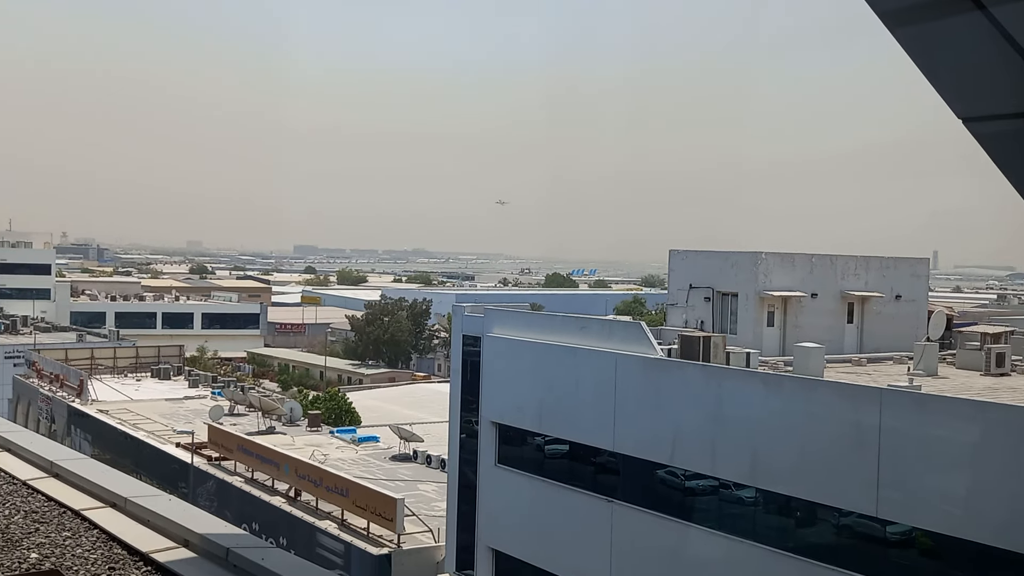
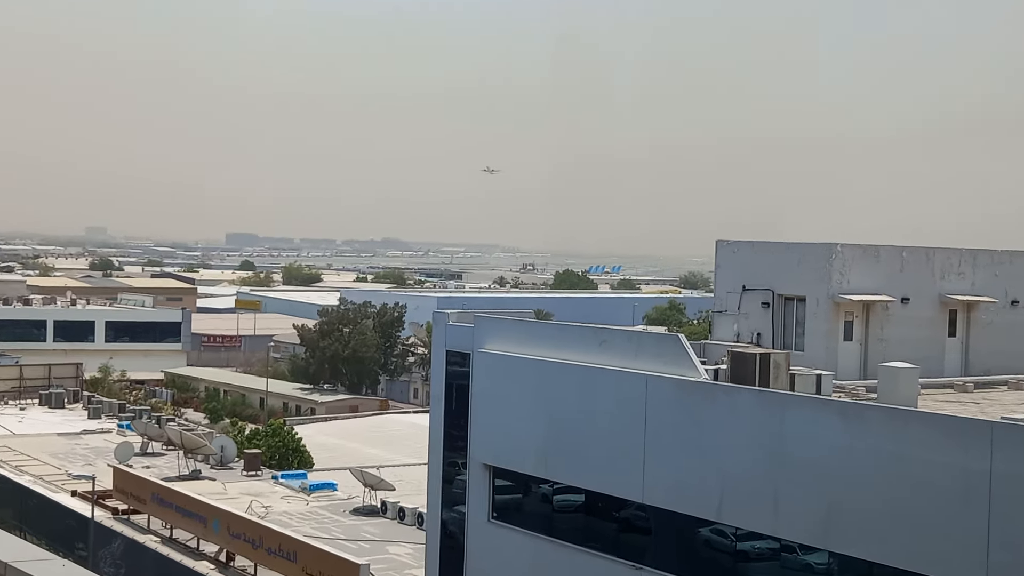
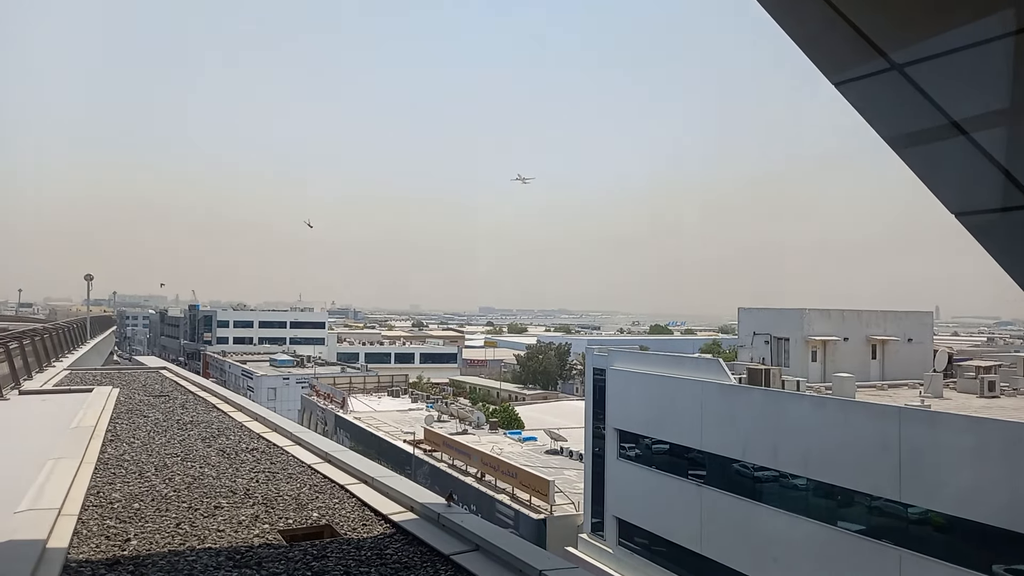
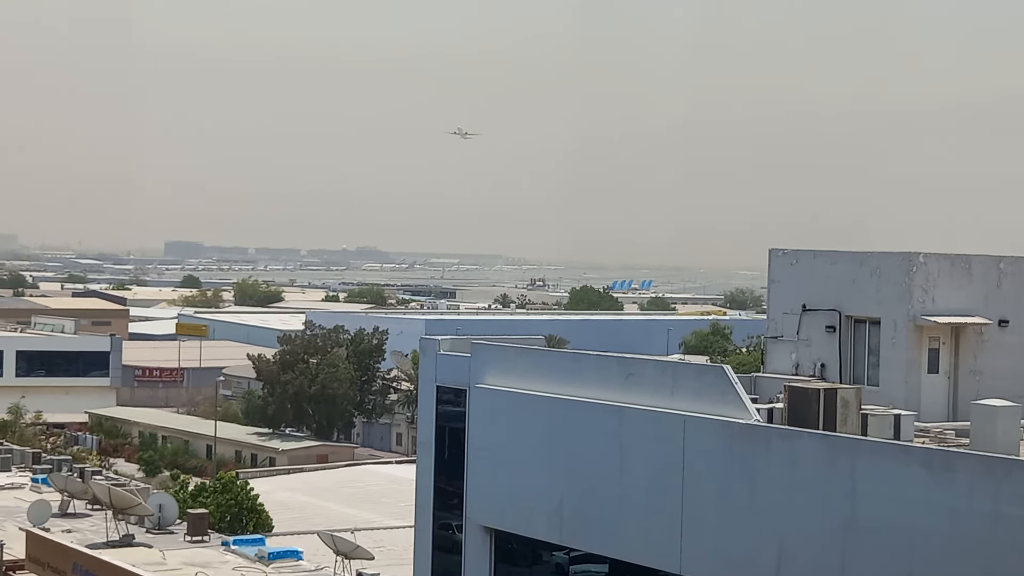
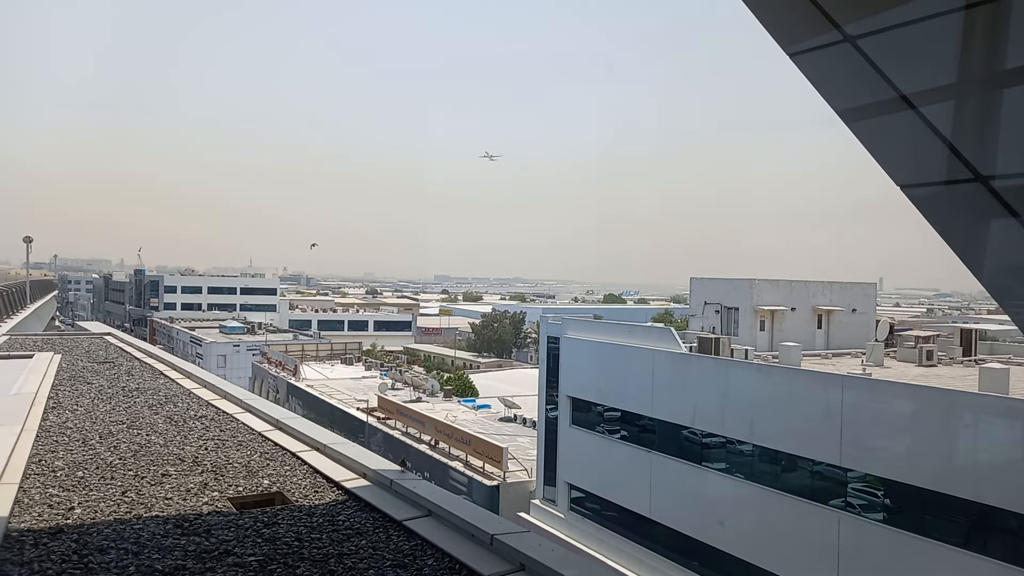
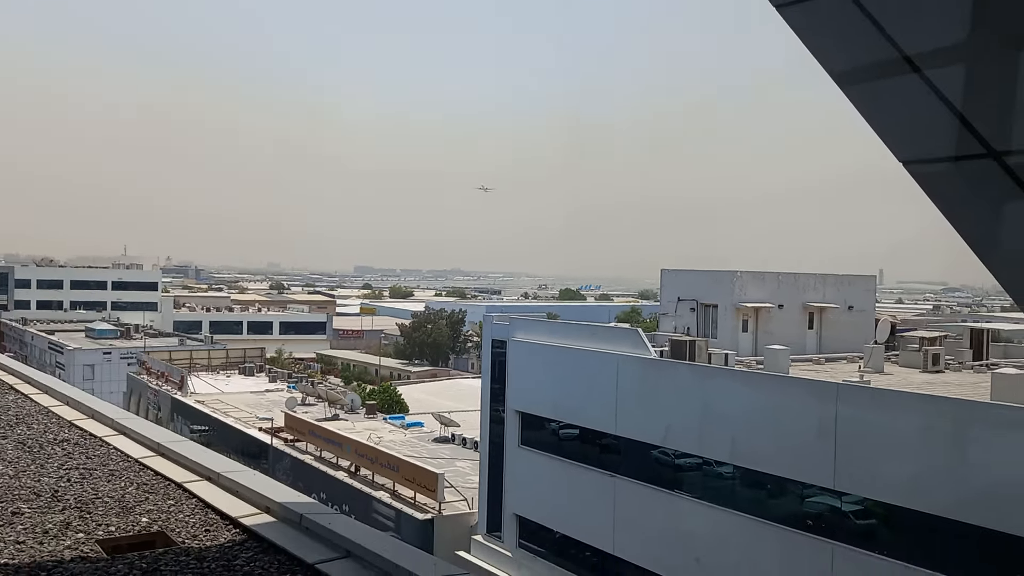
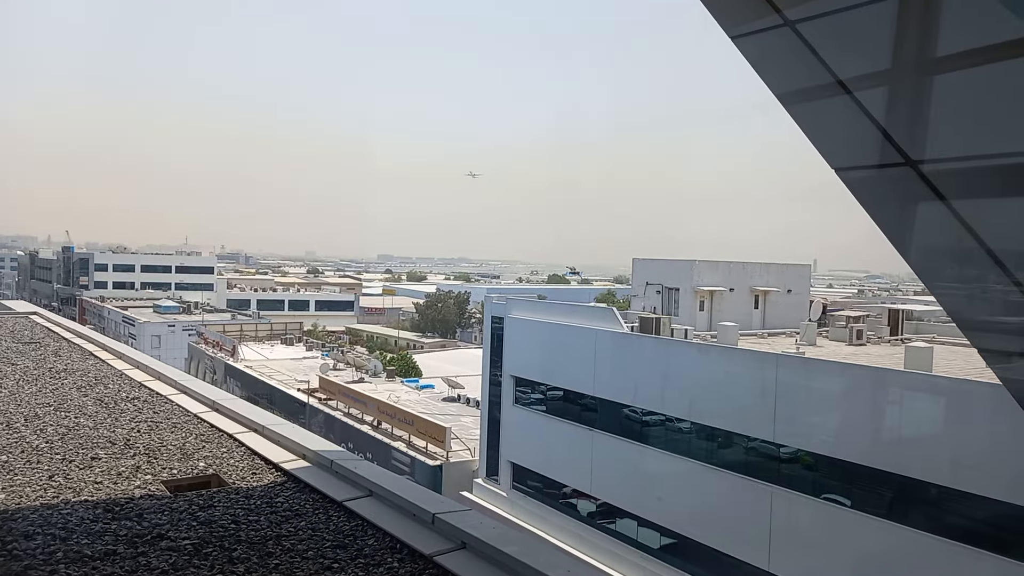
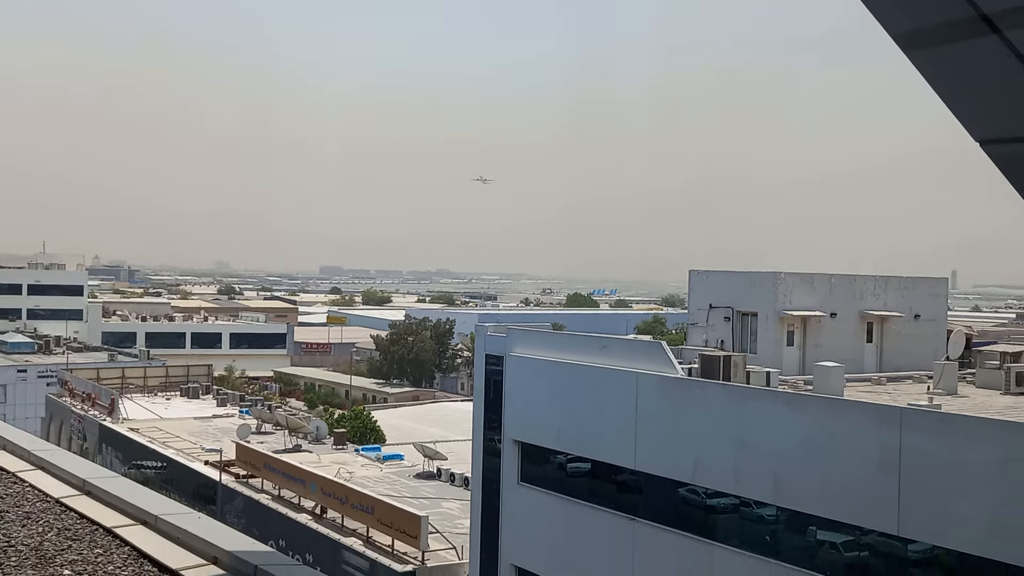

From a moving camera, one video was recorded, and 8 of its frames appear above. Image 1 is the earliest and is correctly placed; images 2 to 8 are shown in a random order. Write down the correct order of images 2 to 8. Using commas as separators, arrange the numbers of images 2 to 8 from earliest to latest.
2, 4, 8, 6, 7, 5, 3
